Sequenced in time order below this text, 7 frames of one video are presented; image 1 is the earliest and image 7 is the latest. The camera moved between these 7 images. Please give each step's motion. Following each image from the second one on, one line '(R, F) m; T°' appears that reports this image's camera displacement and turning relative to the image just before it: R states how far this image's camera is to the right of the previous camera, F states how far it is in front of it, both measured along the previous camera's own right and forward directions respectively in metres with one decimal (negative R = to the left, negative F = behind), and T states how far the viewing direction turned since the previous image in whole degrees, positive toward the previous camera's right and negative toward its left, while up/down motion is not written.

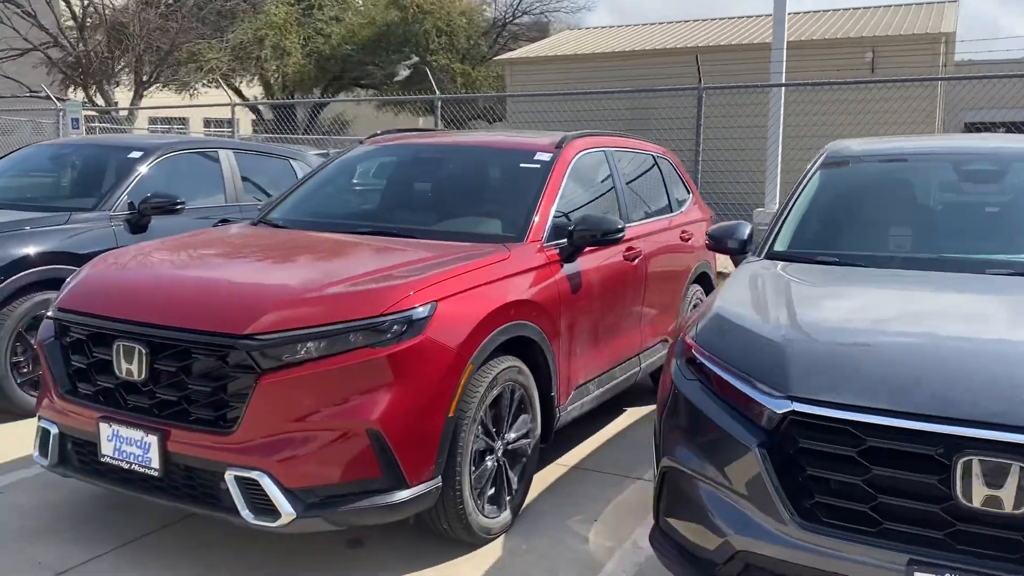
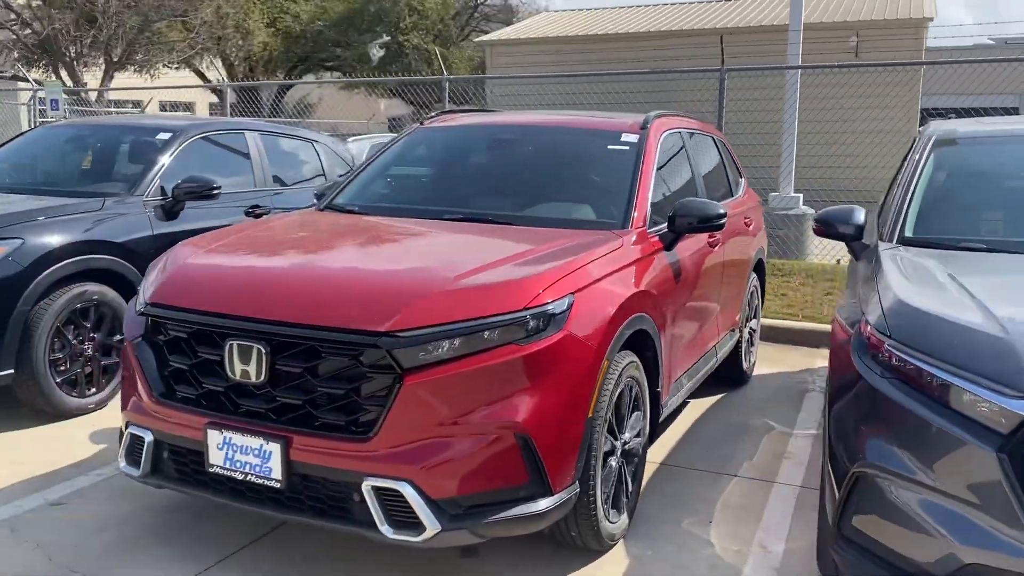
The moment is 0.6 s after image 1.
(-0.6, +0.3) m; +3°
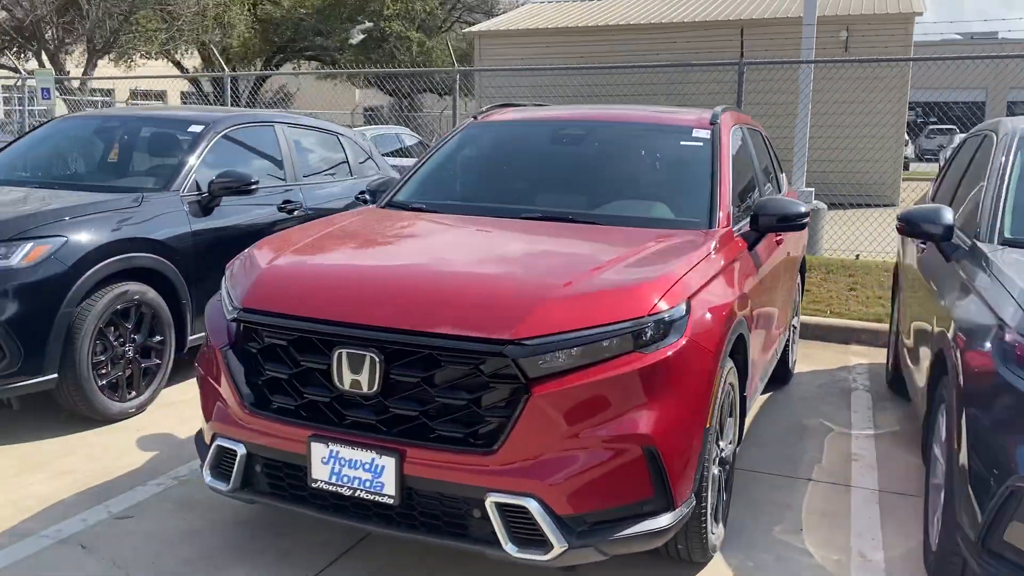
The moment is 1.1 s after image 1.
(-0.5, +0.1) m; +2°
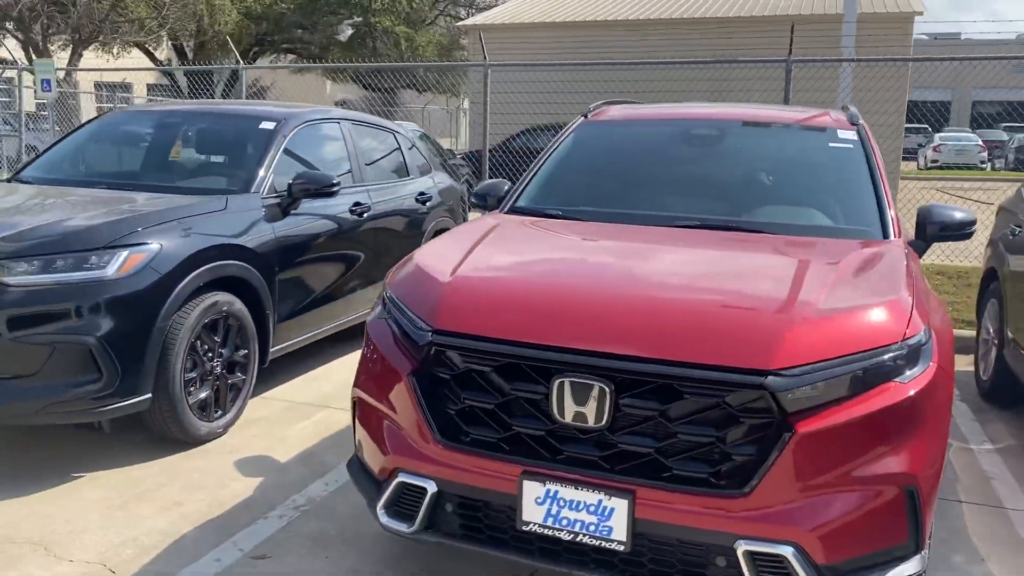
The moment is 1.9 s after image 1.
(-0.7, +0.3) m; +2°
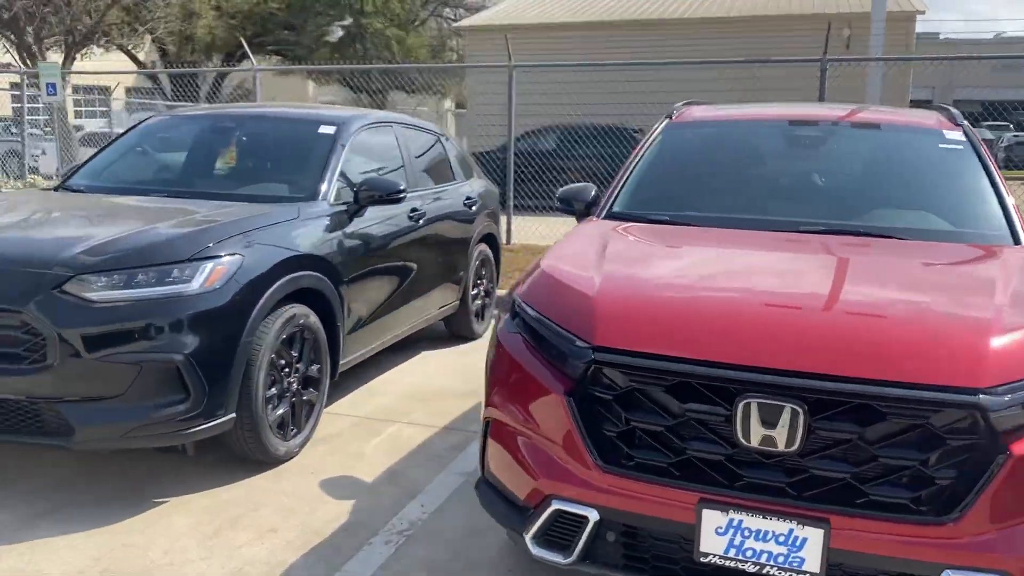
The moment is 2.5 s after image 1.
(-0.5, +0.2) m; +1°
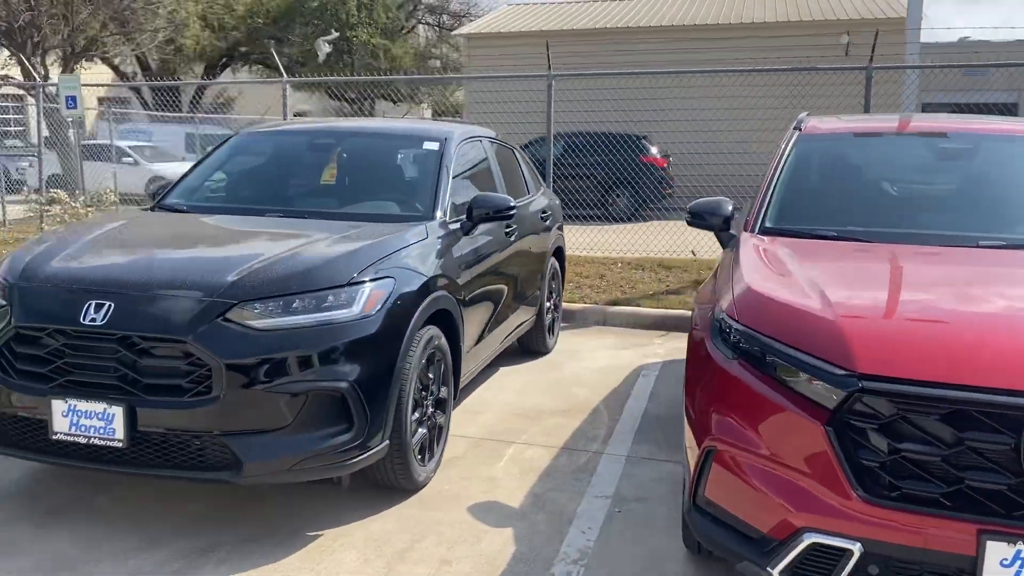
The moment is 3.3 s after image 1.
(-0.7, +0.1) m; +2°
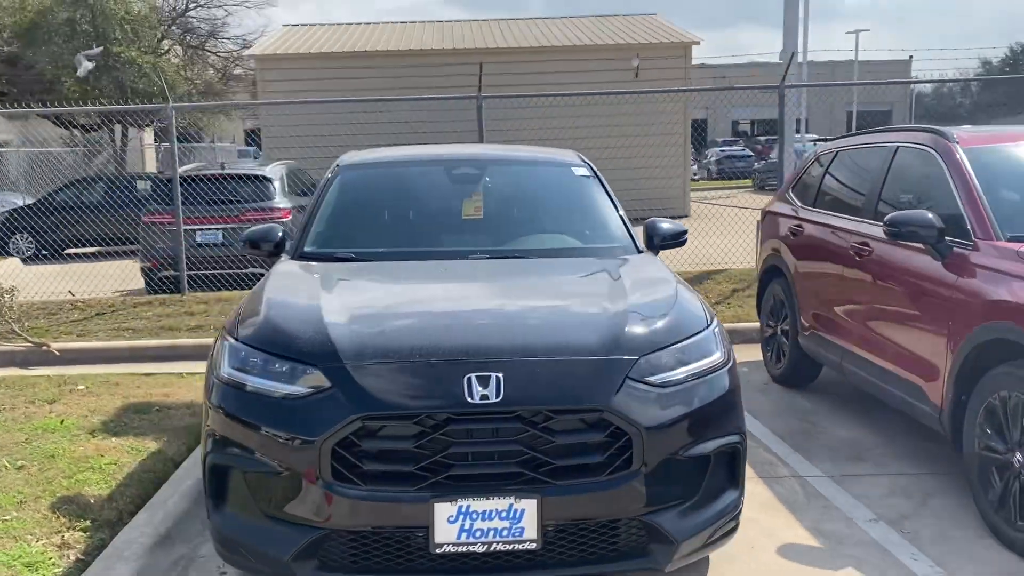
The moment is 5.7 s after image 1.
(-2.2, +0.7) m; +18°
